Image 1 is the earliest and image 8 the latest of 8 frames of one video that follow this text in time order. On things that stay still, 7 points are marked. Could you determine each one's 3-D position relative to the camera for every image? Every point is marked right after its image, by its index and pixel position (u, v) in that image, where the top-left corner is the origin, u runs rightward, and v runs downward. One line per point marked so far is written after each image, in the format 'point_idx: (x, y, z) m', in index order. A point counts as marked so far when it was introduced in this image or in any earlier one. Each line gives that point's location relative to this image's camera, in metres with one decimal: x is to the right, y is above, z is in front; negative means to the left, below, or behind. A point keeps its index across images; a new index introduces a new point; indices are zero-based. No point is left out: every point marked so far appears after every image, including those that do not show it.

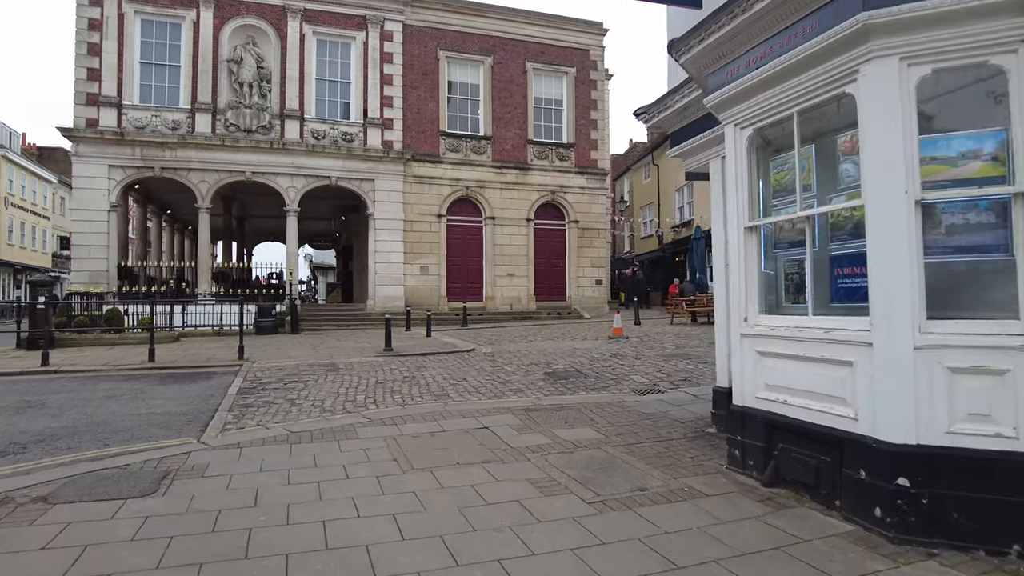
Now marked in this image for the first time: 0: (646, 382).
0: (+1.8, -1.3, +8.9) m
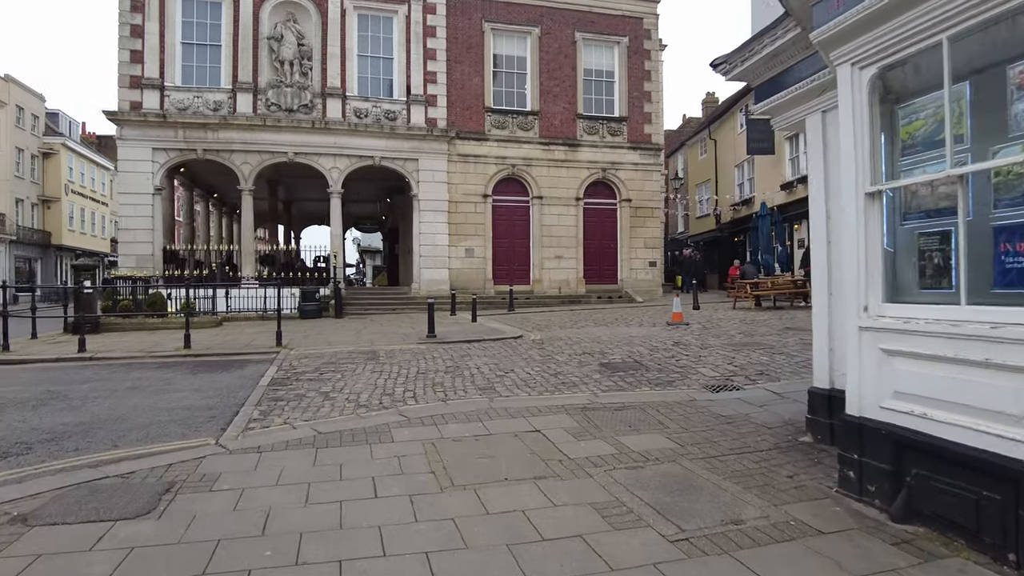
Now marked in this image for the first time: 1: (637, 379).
0: (+2.4, -1.1, +7.9) m
1: (+1.5, -1.1, +7.9) m
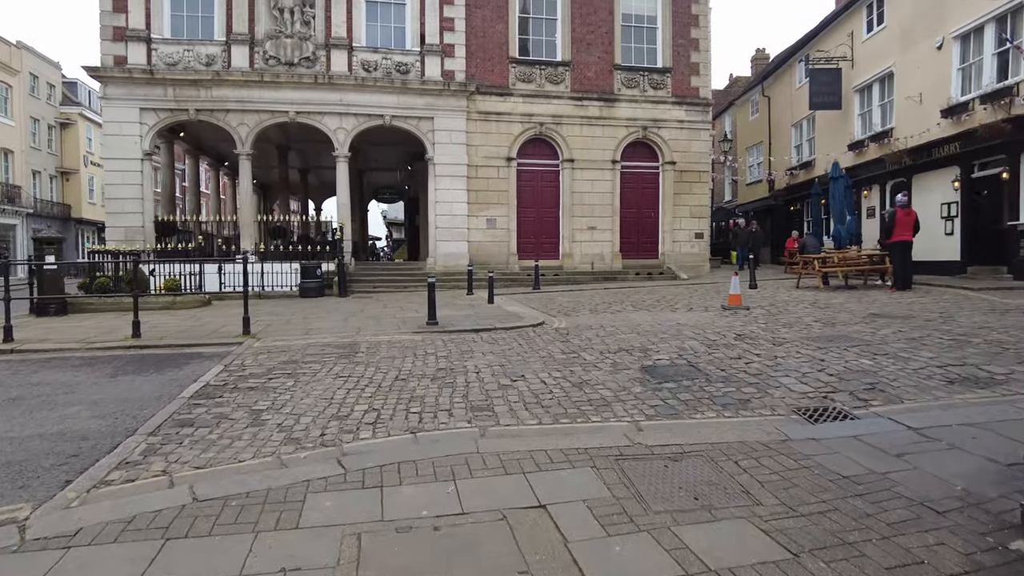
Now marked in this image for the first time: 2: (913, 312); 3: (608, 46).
0: (+2.5, -0.9, +5.5) m
1: (+1.5, -0.9, +5.6) m
2: (+6.3, -0.4, +10.3) m
3: (+2.9, +7.3, +19.8) m
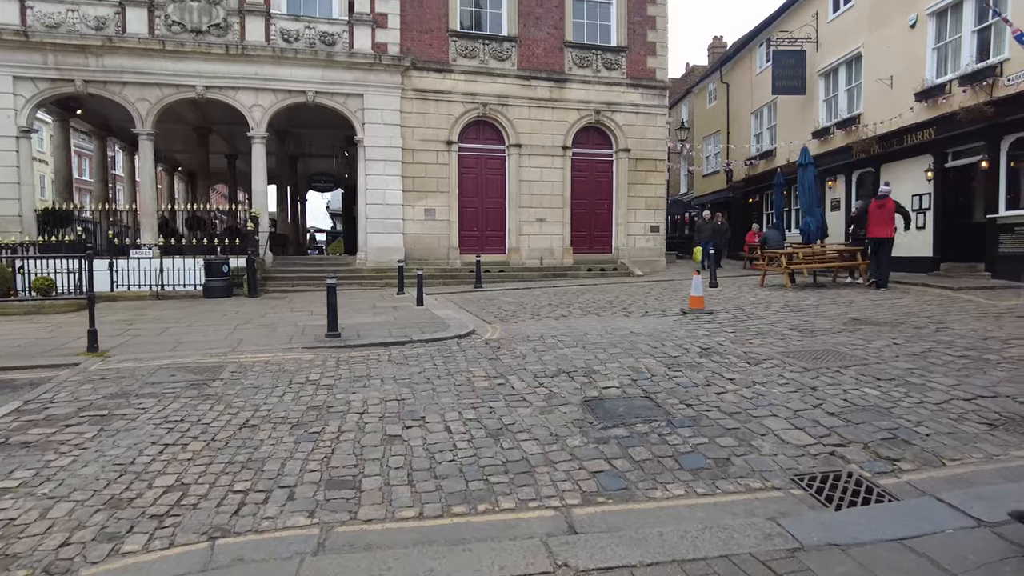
0: (+1.8, -1.0, +3.9) m
1: (+0.8, -1.0, +3.9) m
2: (+5.3, -0.4, +8.9) m
3: (+1.3, +7.4, +18.2) m
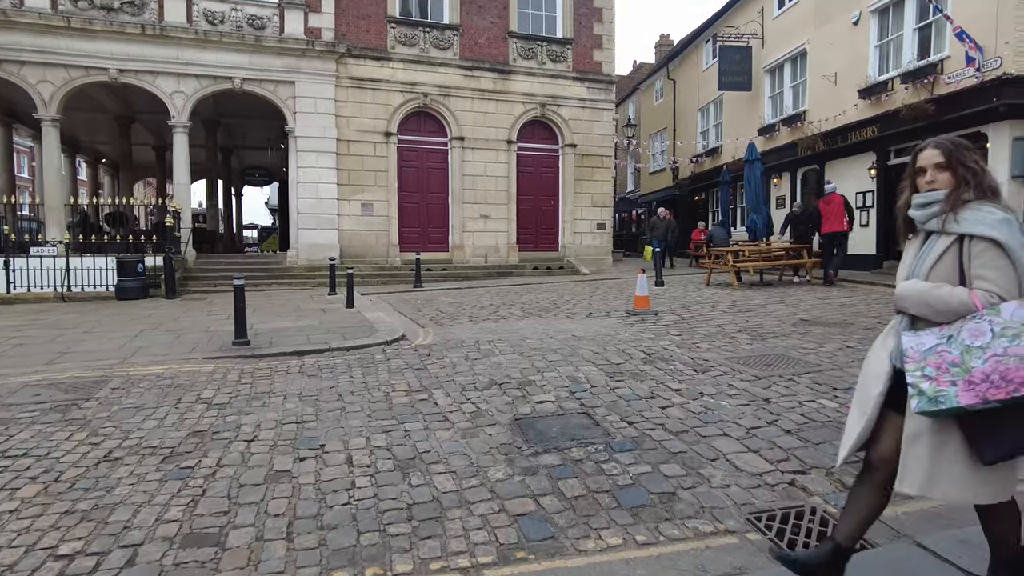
0: (+1.3, -1.0, +3.4) m
1: (+0.4, -1.0, +3.3) m
2: (+4.4, -0.4, +8.6) m
3: (-0.3, +7.4, +17.5) m
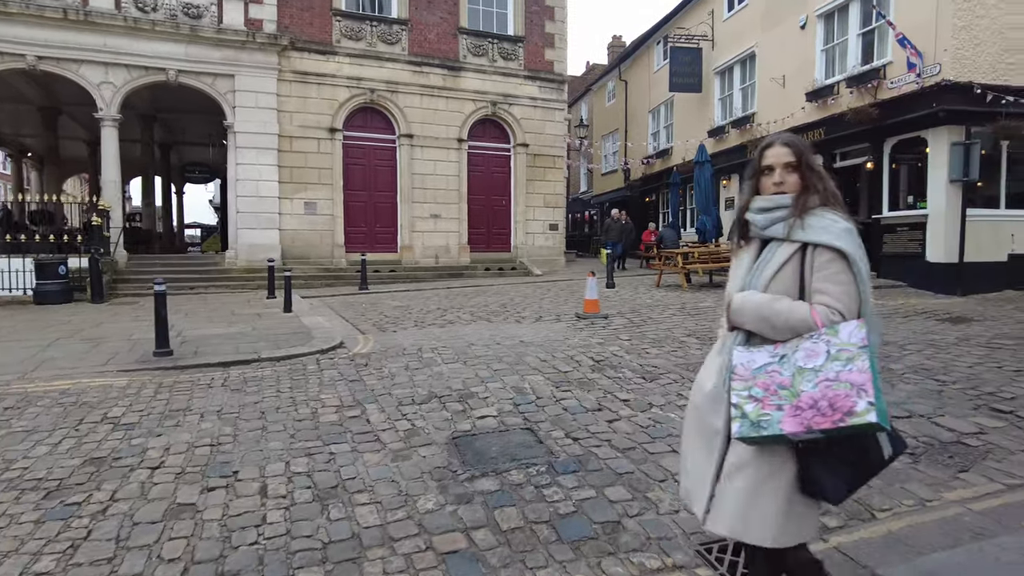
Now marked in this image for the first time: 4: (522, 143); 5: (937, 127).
0: (+1.0, -1.1, +3.2) m
1: (0.0, -1.1, +3.1) m
2: (+3.7, -0.4, +8.6) m
3: (-1.6, +7.4, +17.1) m
4: (+0.3, +4.0, +18.1) m
5: (+7.2, +2.7, +11.2) m
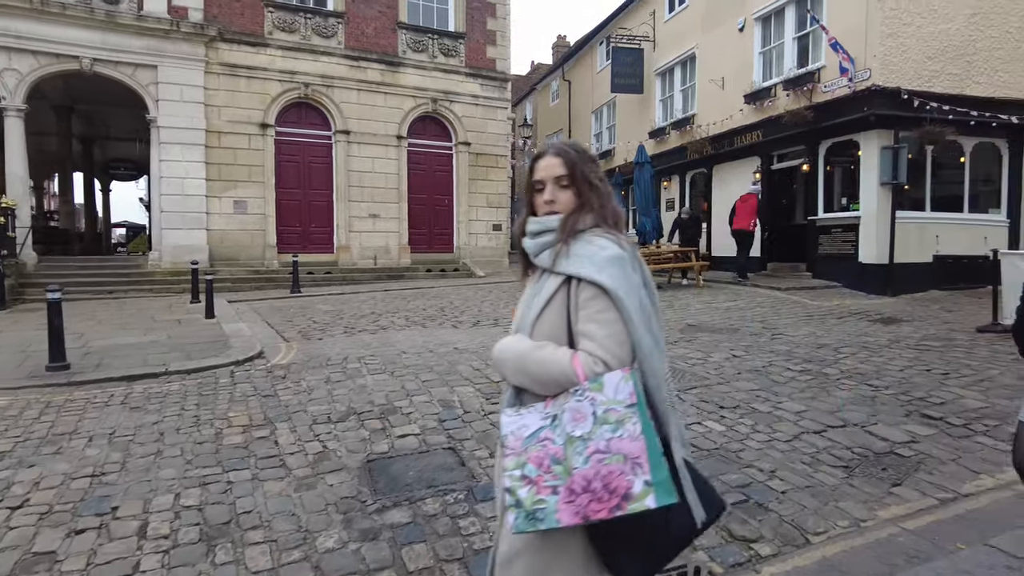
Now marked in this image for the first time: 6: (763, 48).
0: (+0.6, -1.1, +2.9) m
1: (-0.3, -1.1, +2.8) m
2: (+2.9, -0.5, +8.6) m
3: (-3.1, +7.3, +16.7) m
4: (-1.3, +4.0, +17.7) m
5: (+6.2, +2.7, +11.4) m
6: (+5.3, +5.0, +13.8) m
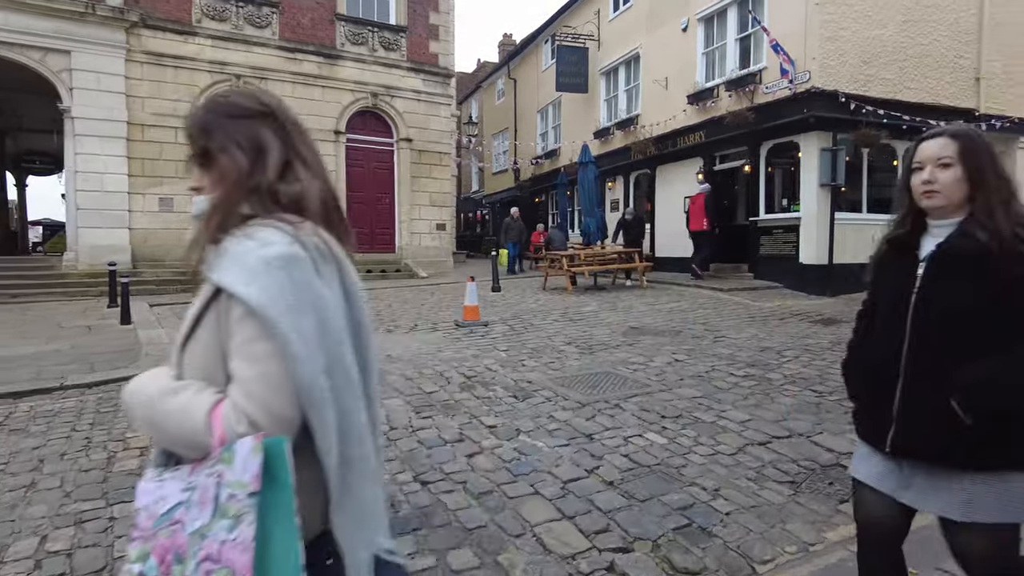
0: (+0.3, -1.1, +2.6) m
1: (-0.6, -1.2, +2.4) m
2: (+2.1, -0.5, +8.4) m
3: (-4.5, +7.3, +16.0) m
4: (-2.8, +3.9, +17.3) m
5: (+5.2, +2.7, +11.5) m
6: (+4.1, +5.0, +13.8) m
